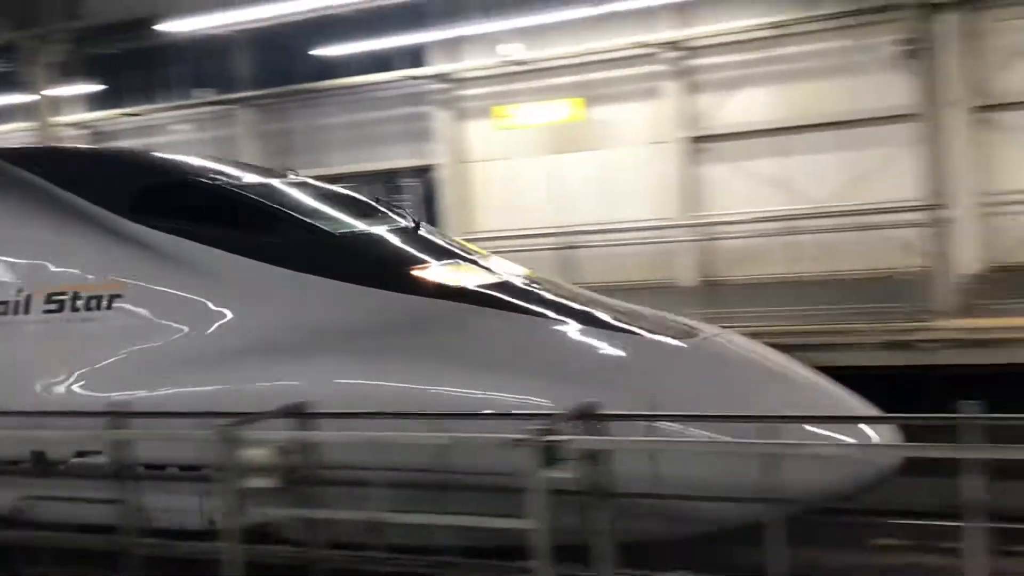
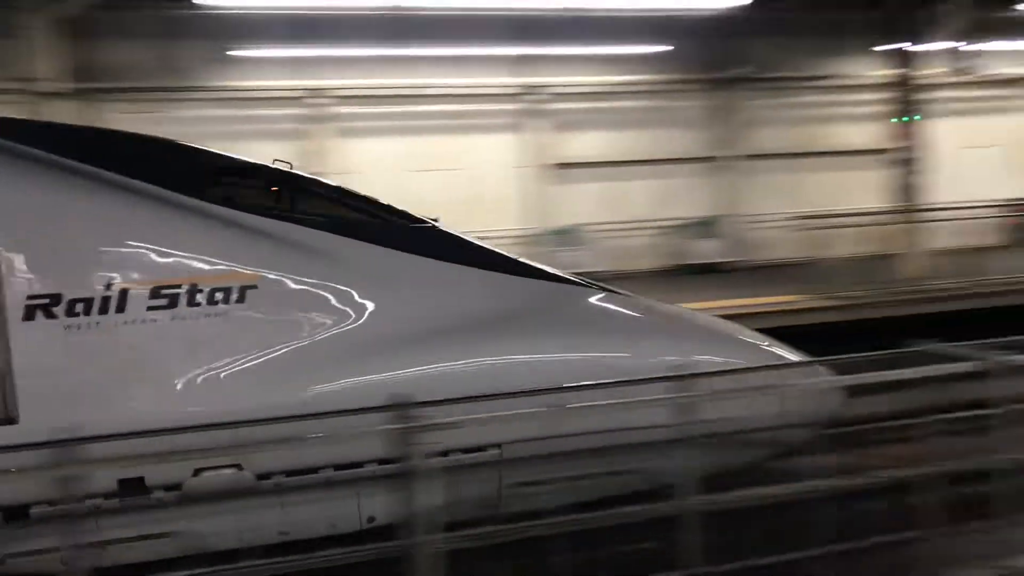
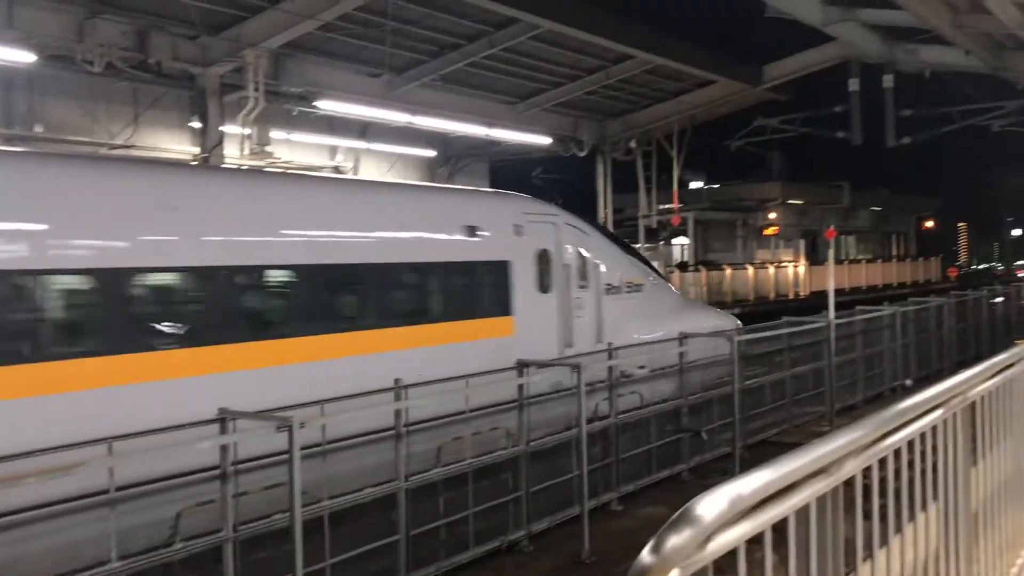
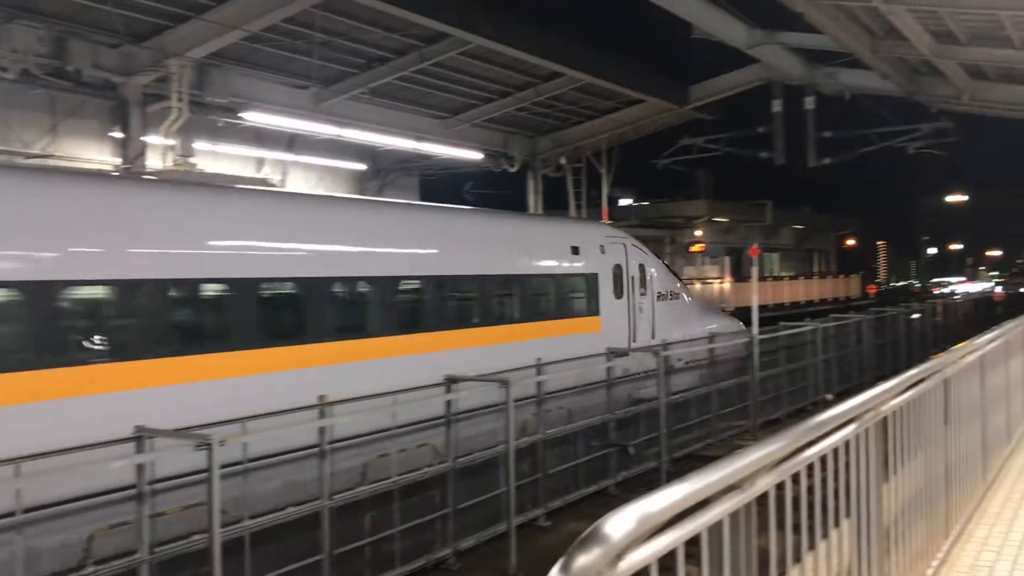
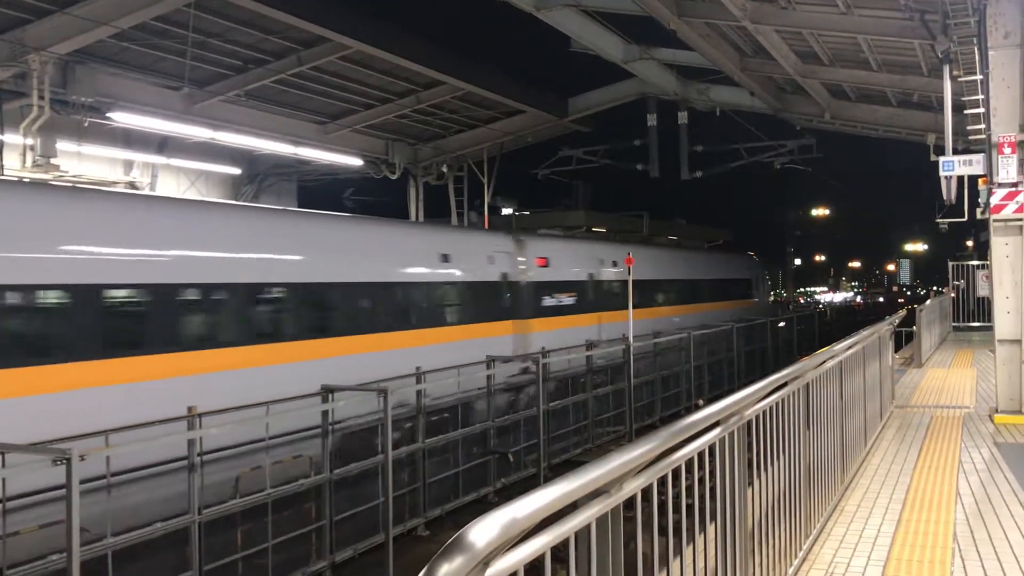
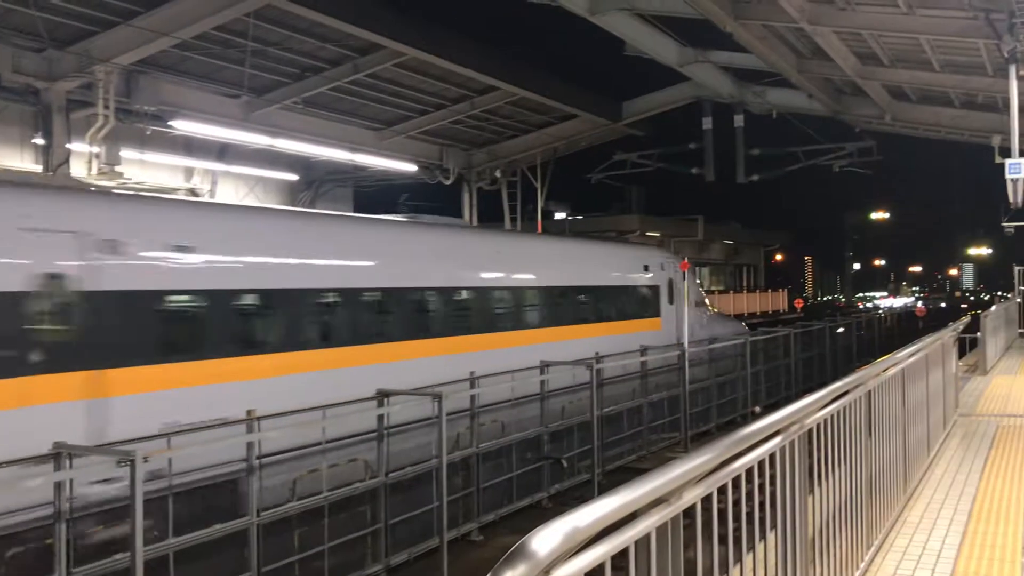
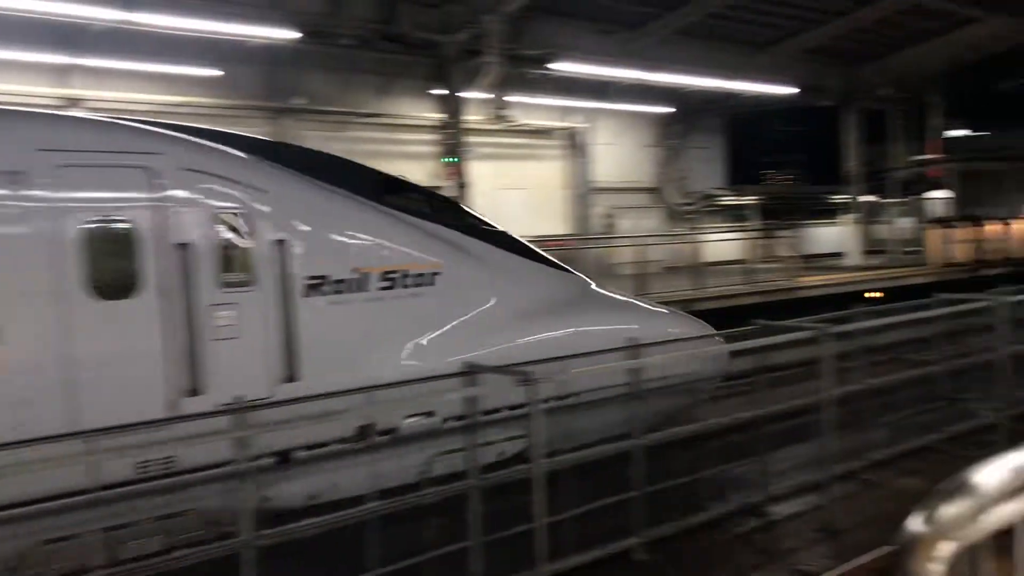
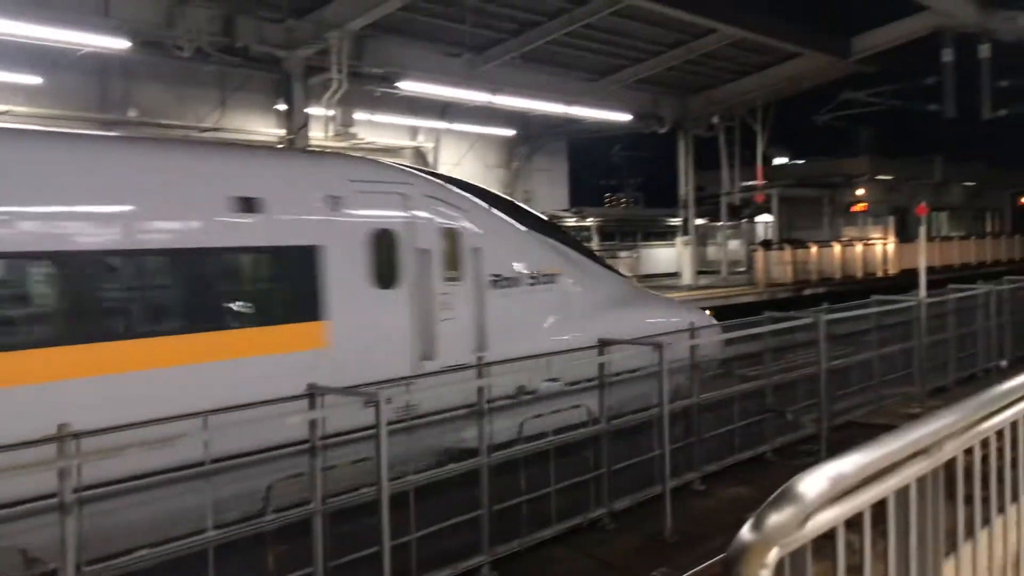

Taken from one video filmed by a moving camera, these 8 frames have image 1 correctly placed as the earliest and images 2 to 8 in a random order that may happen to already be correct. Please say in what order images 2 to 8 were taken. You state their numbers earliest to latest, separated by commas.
2, 7, 8, 3, 4, 6, 5
